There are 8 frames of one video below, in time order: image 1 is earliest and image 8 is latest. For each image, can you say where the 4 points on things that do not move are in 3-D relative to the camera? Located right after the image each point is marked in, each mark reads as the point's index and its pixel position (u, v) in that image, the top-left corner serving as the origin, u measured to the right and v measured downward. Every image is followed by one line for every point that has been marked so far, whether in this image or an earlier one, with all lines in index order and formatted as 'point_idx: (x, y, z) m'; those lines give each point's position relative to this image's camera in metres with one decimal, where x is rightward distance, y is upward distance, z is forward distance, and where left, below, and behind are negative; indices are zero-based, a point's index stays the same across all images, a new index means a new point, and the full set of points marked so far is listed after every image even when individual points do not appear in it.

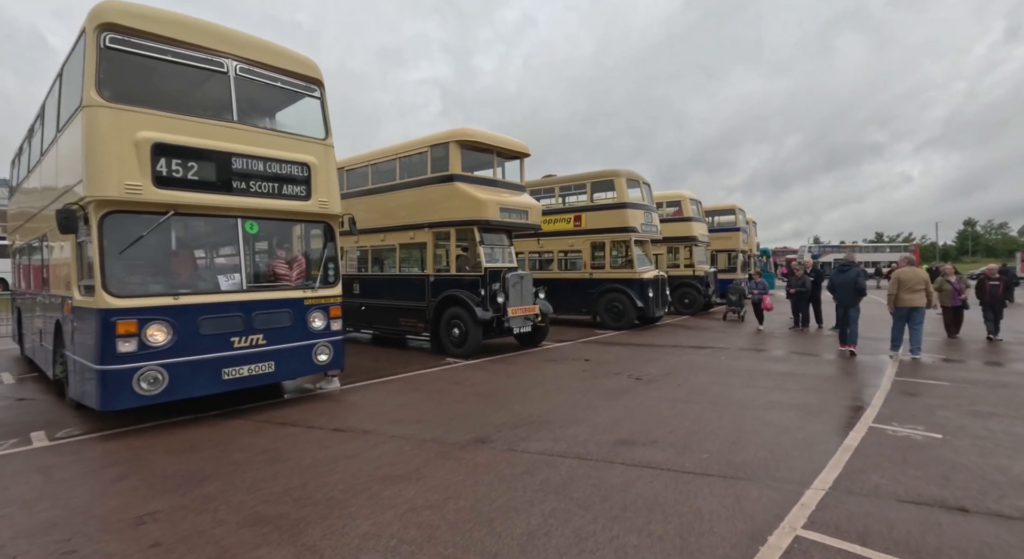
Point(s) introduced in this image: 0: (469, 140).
0: (-0.9, +2.8, +11.3) m
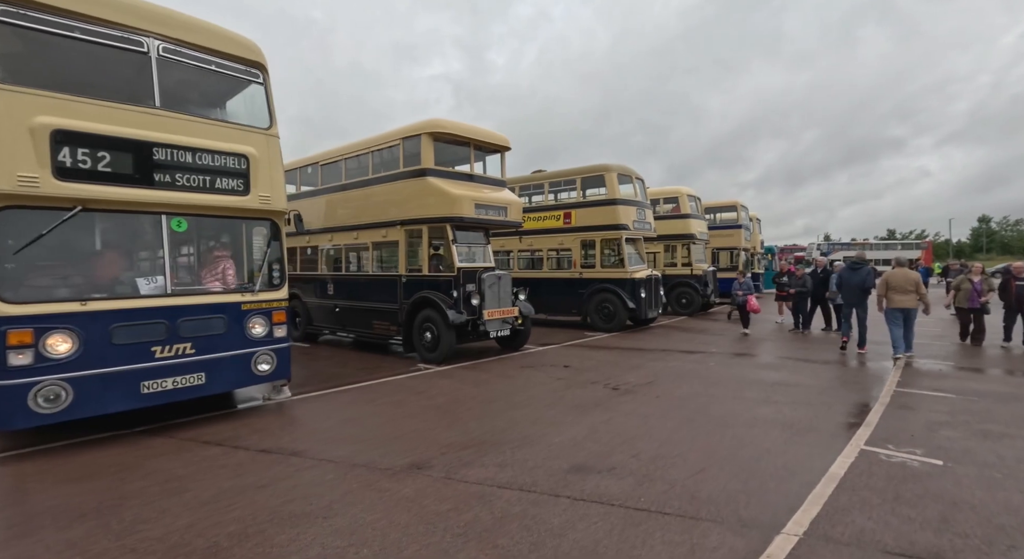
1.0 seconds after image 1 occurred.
0: (-1.3, +2.8, +10.6) m
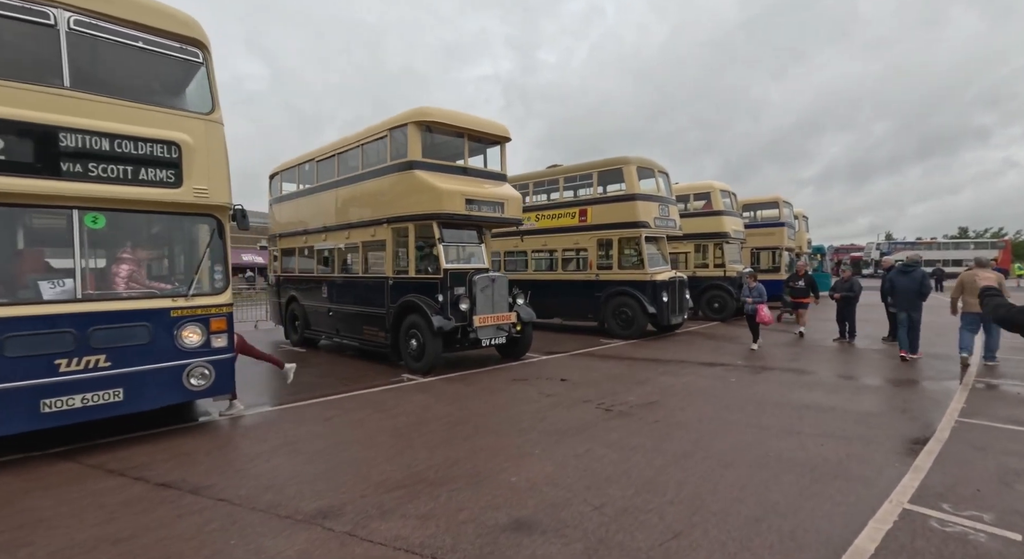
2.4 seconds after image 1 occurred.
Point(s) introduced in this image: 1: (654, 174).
0: (-1.4, +2.7, +9.7) m
1: (+3.9, +2.9, +15.4) m
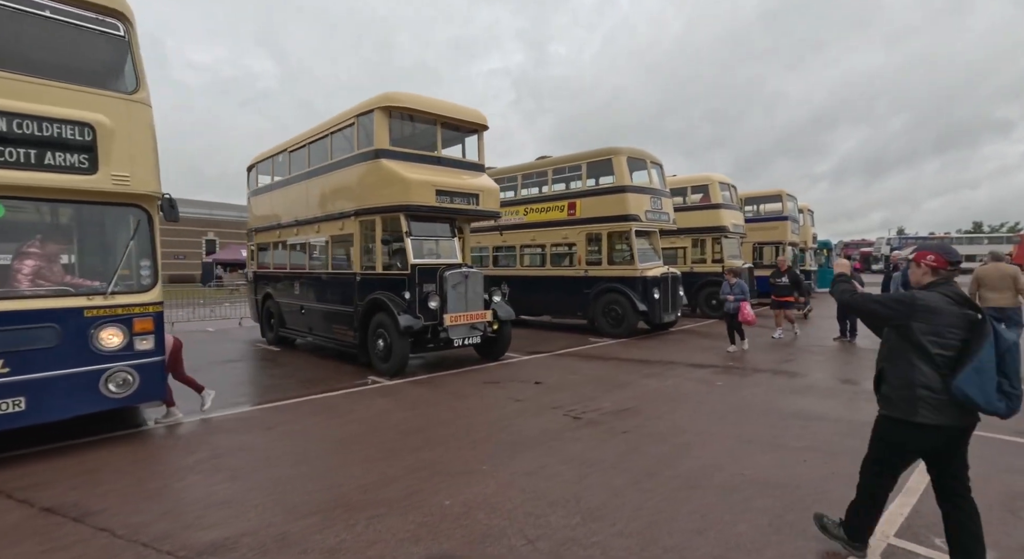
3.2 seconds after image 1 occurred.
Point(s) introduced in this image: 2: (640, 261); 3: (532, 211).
0: (-1.8, +2.8, +9.2) m
1: (+3.5, +3.0, +14.8) m
2: (+3.2, +0.5, +14.1) m
3: (+0.6, +2.0, +16.1) m
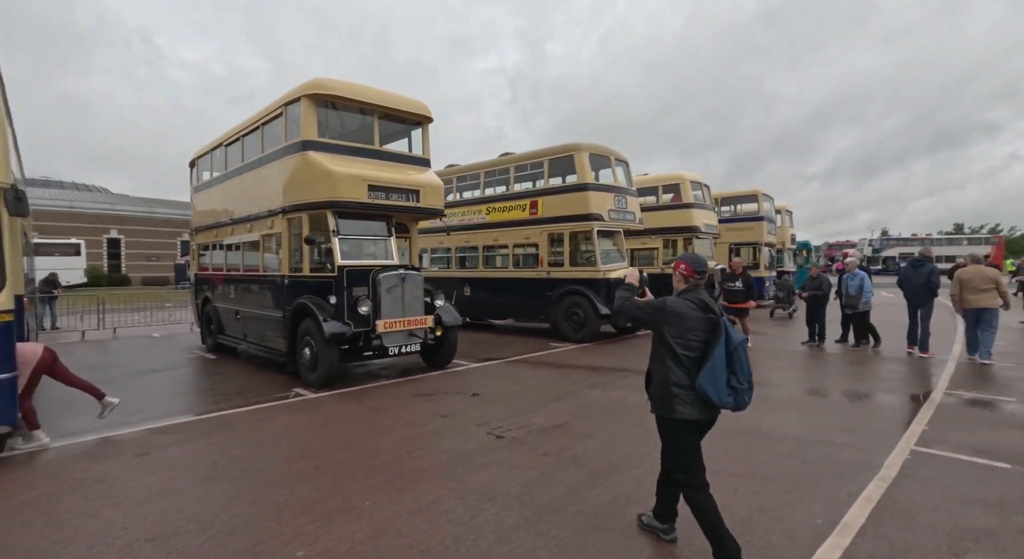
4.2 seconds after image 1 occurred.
0: (-2.7, +2.8, +8.5) m
1: (+2.5, +2.9, +14.2) m
2: (+2.2, +0.4, +13.5) m
3: (-0.5, +1.9, +15.5) m
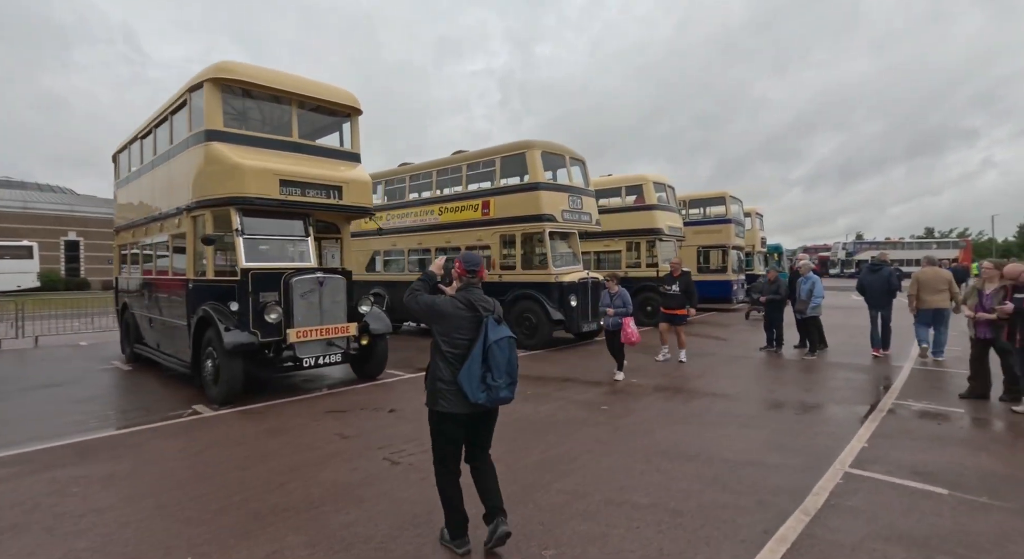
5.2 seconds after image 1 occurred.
0: (-3.7, +2.7, +7.7) m
1: (+1.3, +2.8, +13.6) m
2: (+1.0, +0.3, +13.0) m
3: (-1.7, +1.8, +14.8) m
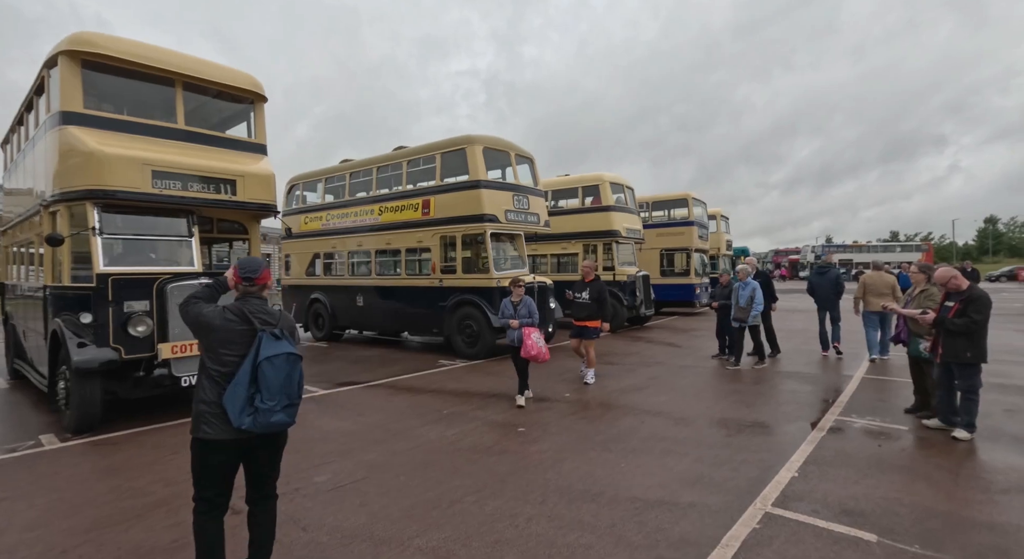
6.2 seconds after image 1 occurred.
0: (-4.8, +2.6, +6.8) m
1: (-0.1, +2.7, +12.9) m
2: (-0.3, +0.2, +12.2) m
3: (-3.1, +1.7, +13.9) m
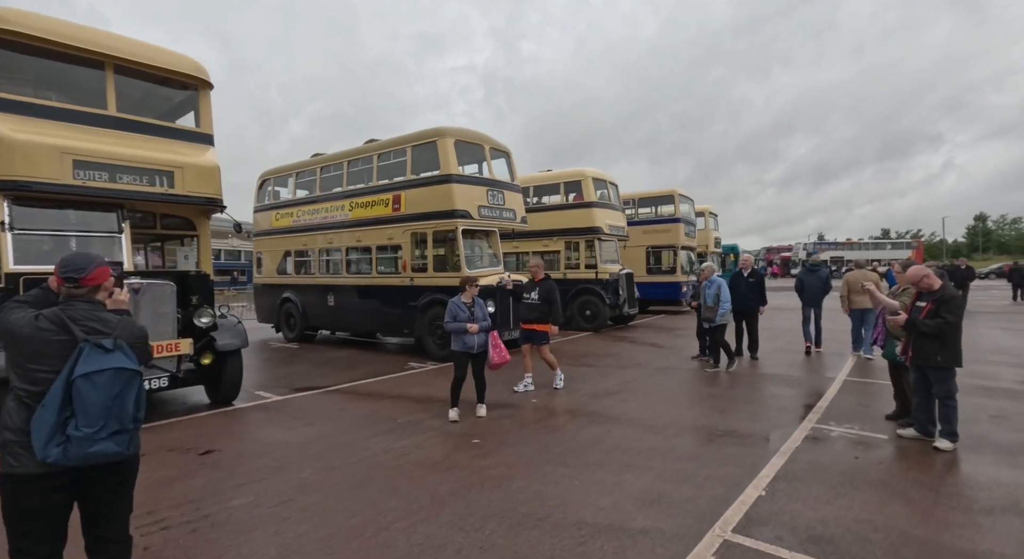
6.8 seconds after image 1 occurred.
0: (-5.3, +2.6, +6.2) m
1: (-0.7, +2.8, +12.4) m
2: (-0.9, +0.3, +11.7) m
3: (-3.7, +1.7, +13.4) m
